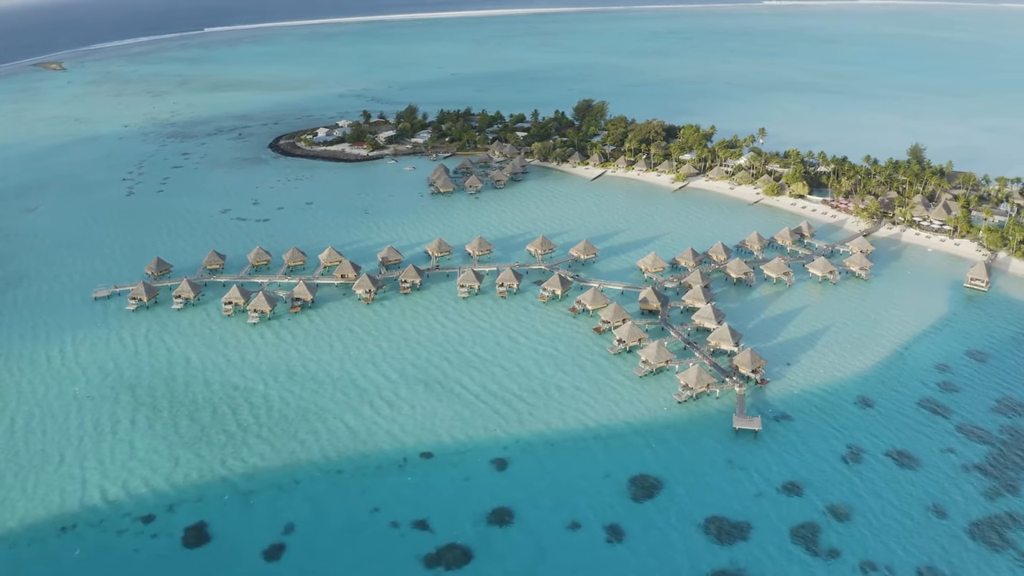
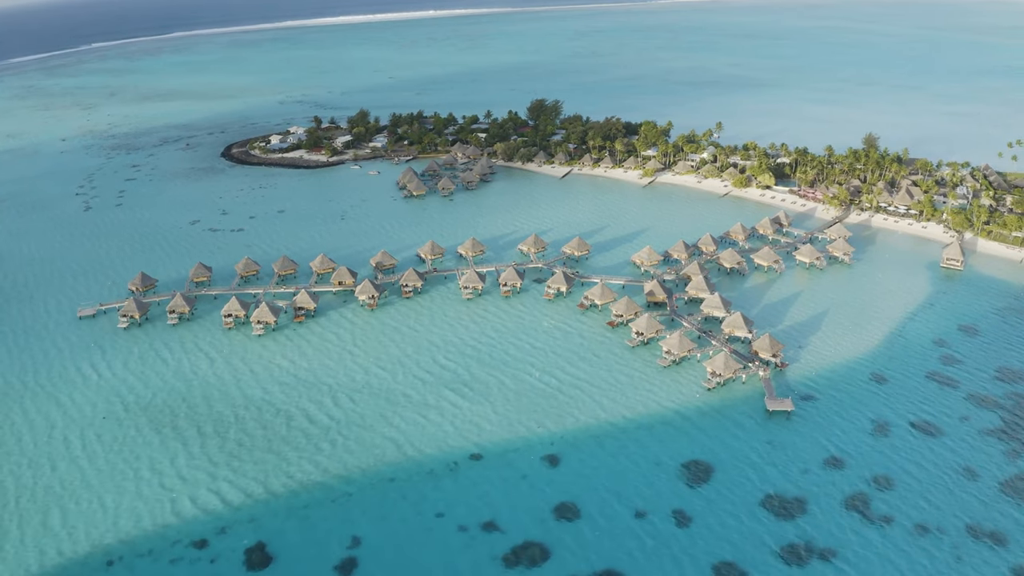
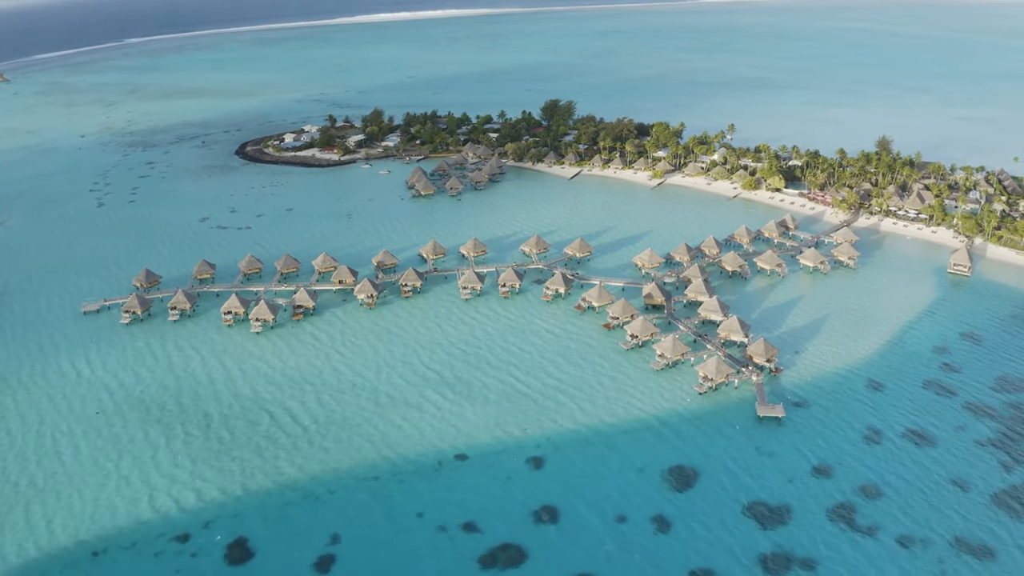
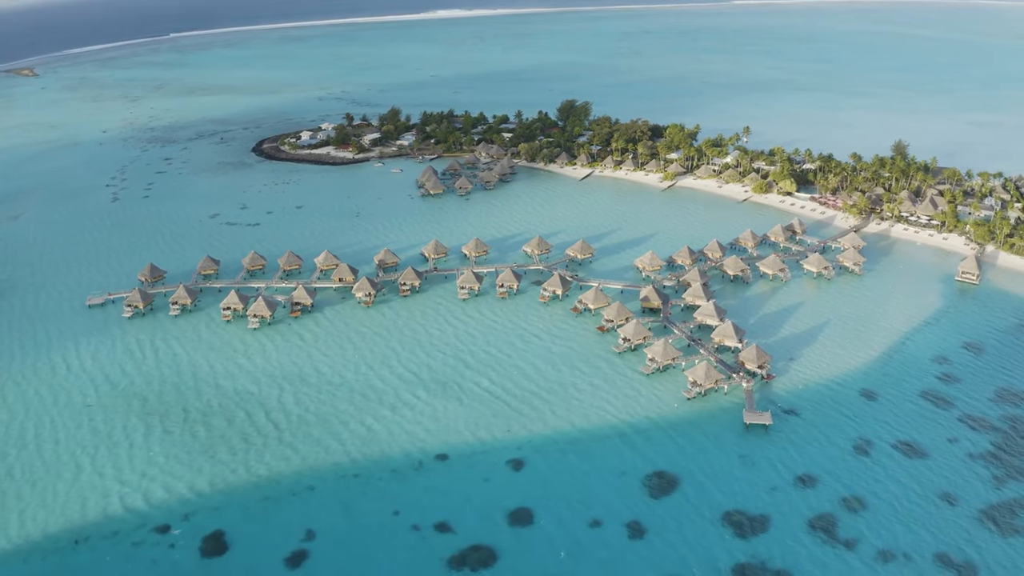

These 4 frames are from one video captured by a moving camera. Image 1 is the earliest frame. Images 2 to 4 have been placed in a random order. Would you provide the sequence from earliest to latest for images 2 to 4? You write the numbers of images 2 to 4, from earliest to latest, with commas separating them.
4, 3, 2
